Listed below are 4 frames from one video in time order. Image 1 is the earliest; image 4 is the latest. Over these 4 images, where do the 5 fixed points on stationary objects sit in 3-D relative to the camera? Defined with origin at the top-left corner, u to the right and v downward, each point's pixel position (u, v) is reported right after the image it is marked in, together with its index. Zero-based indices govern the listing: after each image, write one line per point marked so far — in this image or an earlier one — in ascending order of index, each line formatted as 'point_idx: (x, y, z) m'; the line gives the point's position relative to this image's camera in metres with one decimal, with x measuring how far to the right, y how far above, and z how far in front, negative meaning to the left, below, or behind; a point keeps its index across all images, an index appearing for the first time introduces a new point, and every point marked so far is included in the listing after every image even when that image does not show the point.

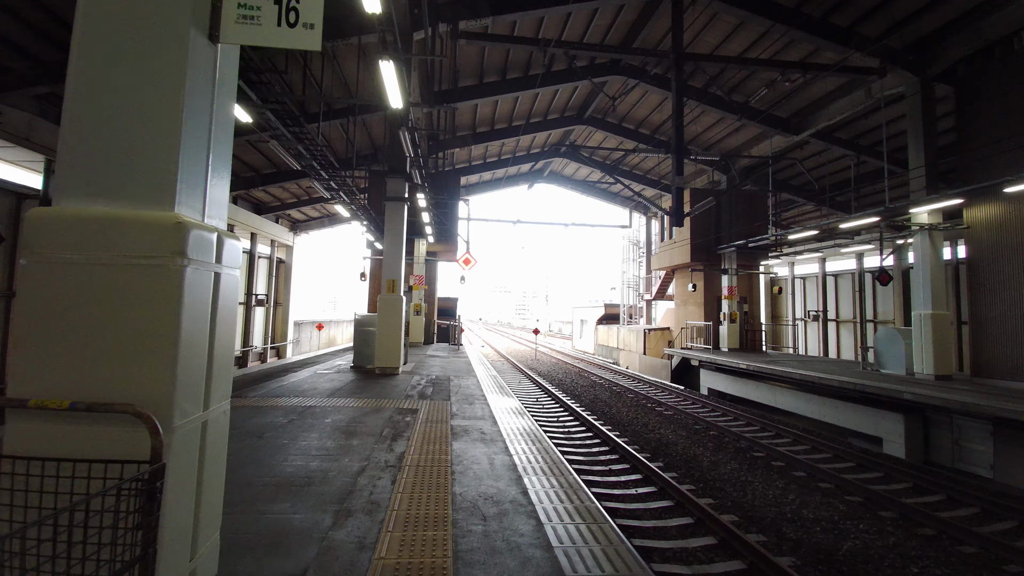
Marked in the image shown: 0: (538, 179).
0: (+1.2, +5.2, +19.3) m
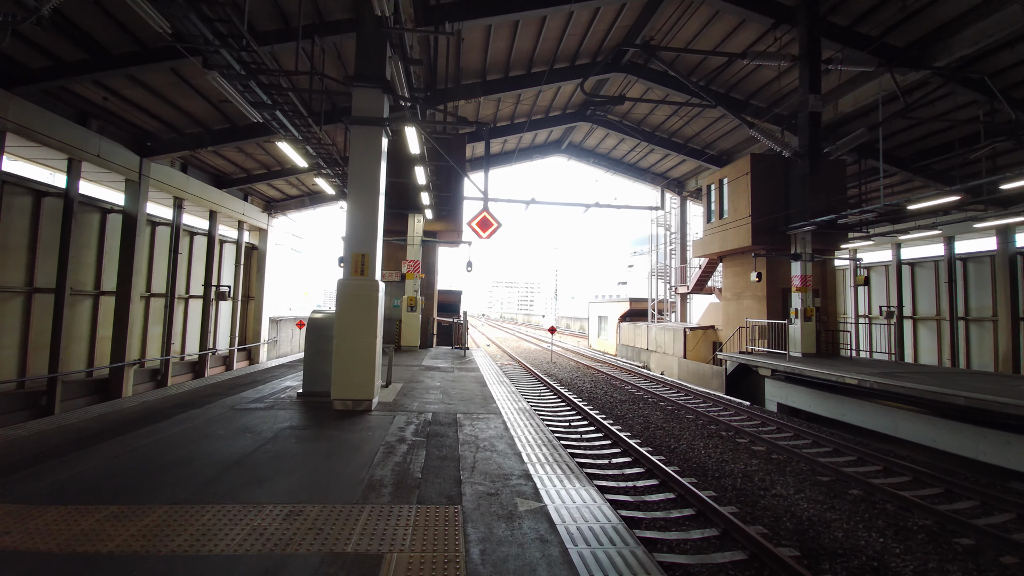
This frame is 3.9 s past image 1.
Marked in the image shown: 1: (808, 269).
0: (+1.7, +5.5, +16.5) m
1: (+7.4, +0.5, +10.2) m
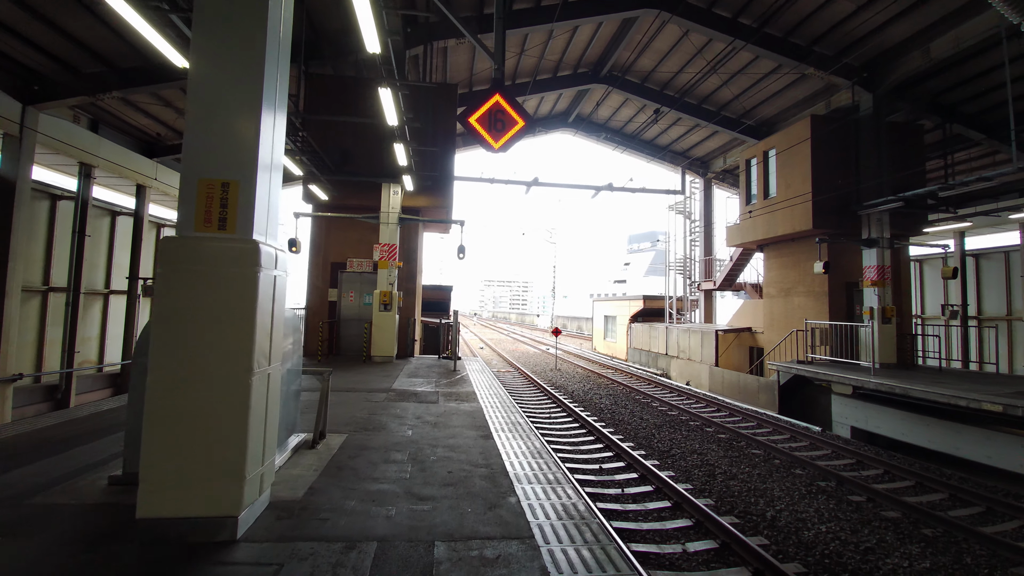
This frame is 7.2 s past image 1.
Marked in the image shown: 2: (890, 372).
0: (+1.7, +5.7, +14.3) m
1: (+7.5, +0.6, +8.1) m
2: (+7.1, -1.6, +7.7) m
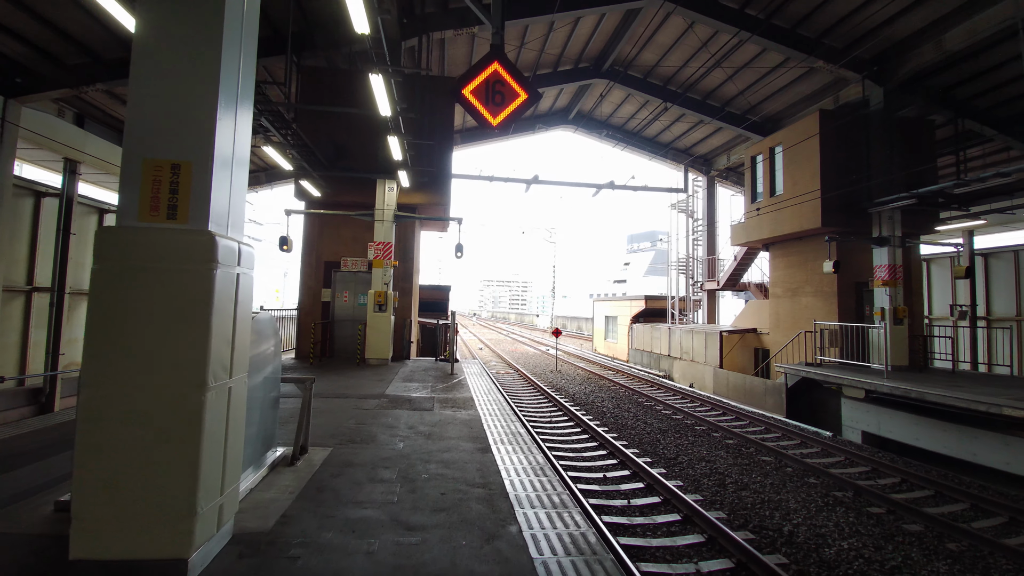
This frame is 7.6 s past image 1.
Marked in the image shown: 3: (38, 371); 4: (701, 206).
0: (+1.7, +5.7, +14.0) m
1: (+7.5, +0.6, +7.9) m
2: (+7.1, -1.6, +7.4) m
3: (-9.2, -1.6, +7.9) m
4: (+7.0, +3.0, +15.0) m
